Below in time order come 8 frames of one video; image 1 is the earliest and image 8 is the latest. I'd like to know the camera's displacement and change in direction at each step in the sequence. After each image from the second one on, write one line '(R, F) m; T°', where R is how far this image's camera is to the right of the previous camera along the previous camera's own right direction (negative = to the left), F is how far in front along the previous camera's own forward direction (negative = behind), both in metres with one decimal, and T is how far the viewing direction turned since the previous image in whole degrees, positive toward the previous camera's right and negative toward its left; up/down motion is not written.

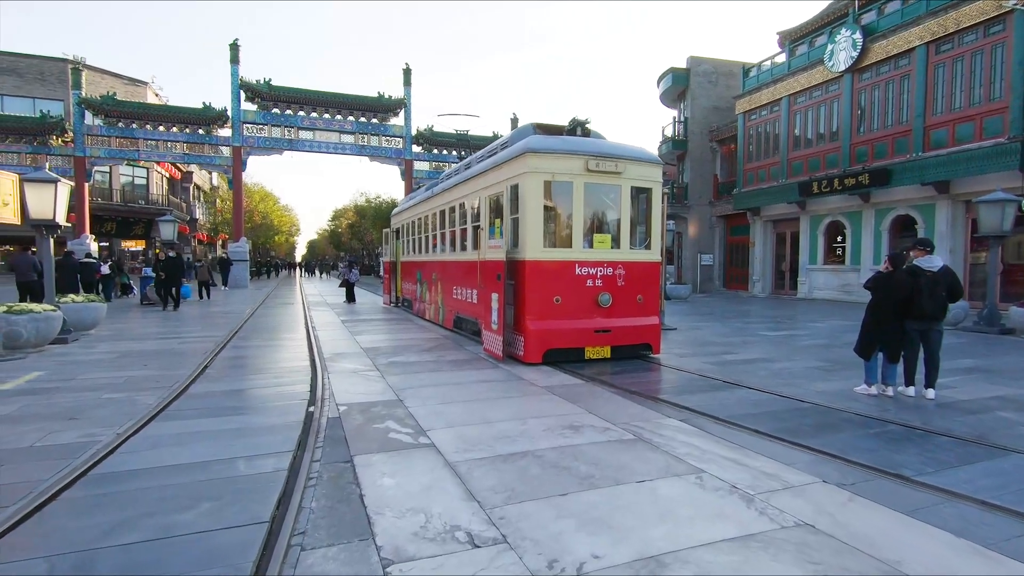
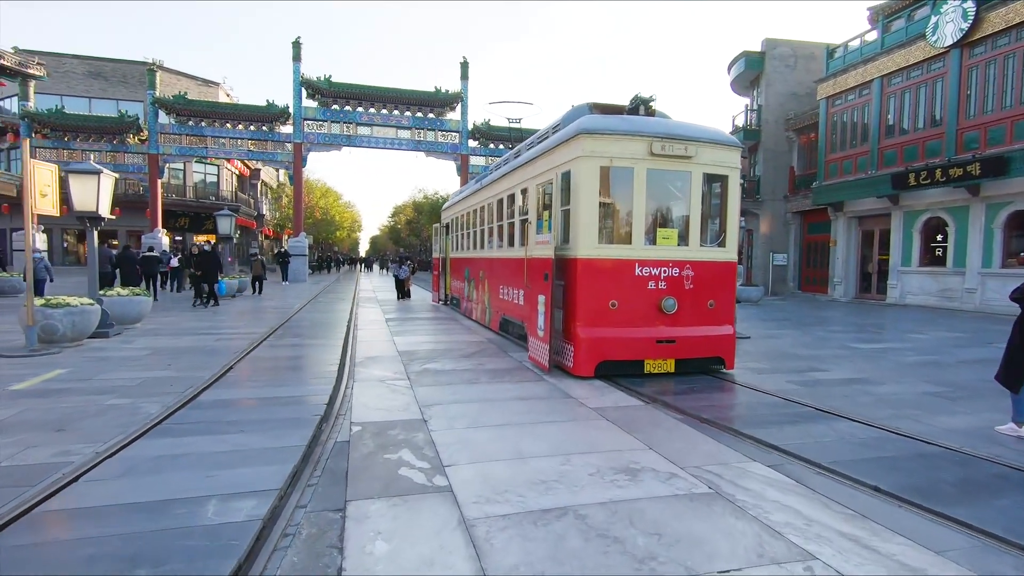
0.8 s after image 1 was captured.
(+0.1, +1.0) m; -6°
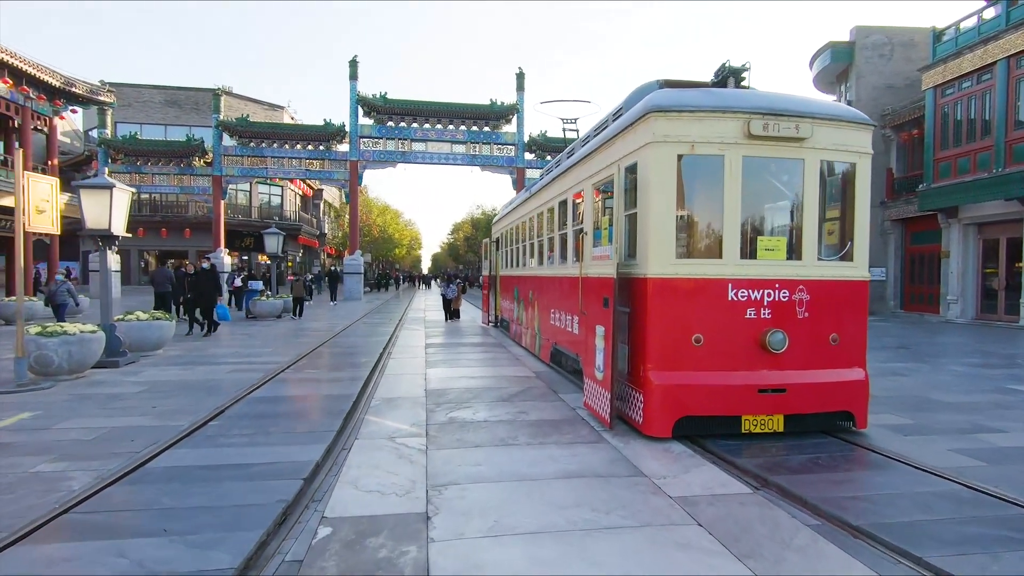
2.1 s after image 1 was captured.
(+0.1, +1.7) m; -6°
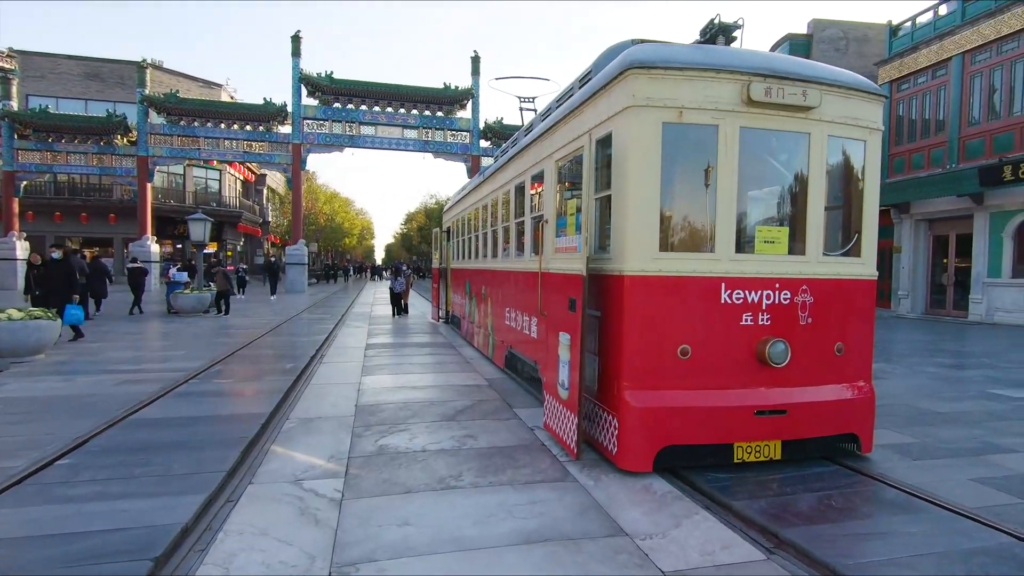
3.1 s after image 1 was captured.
(+0.1, +1.1) m; +5°
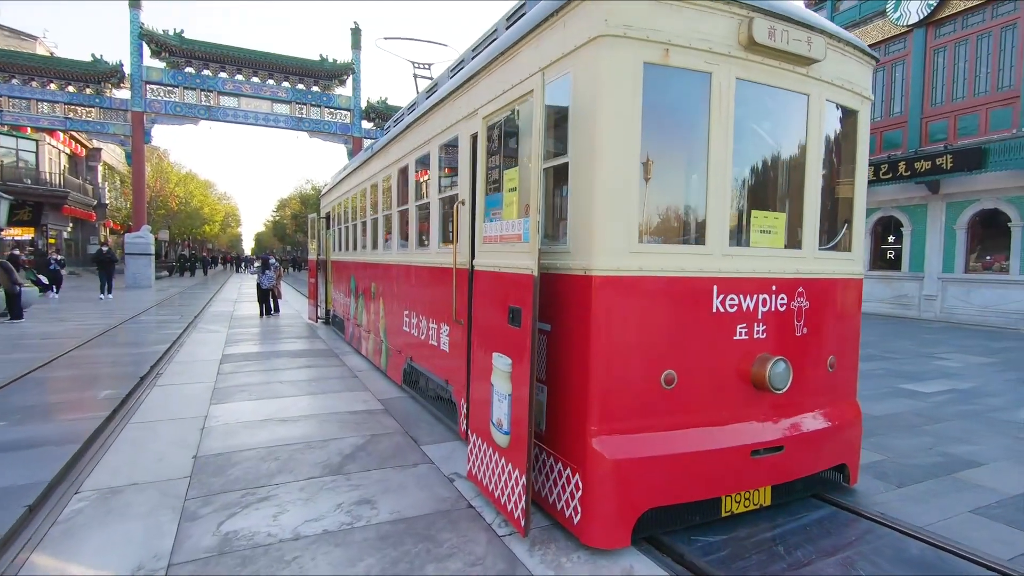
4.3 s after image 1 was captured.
(-0.2, +1.4) m; +12°
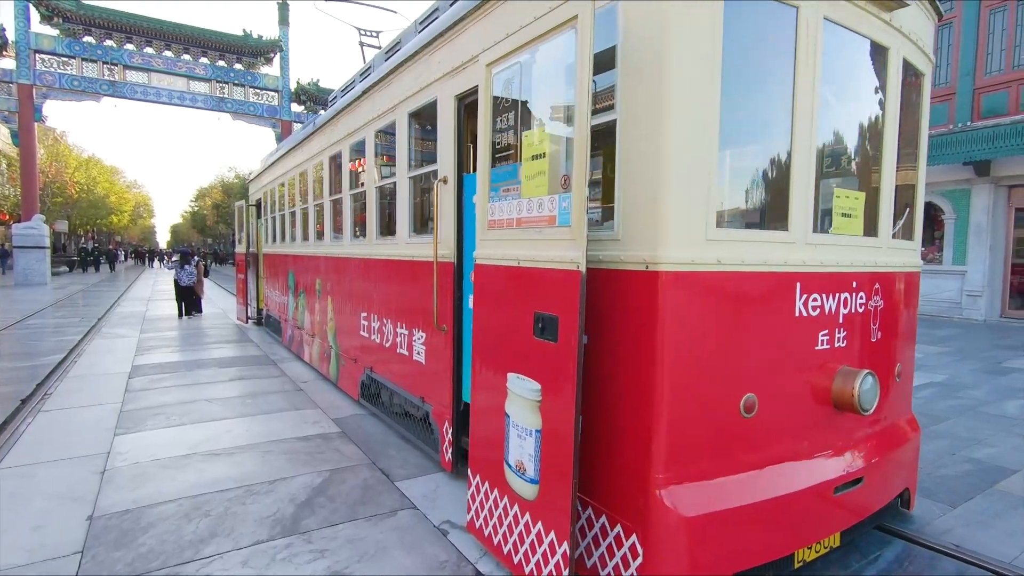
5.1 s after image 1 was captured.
(-0.4, +0.9) m; +7°
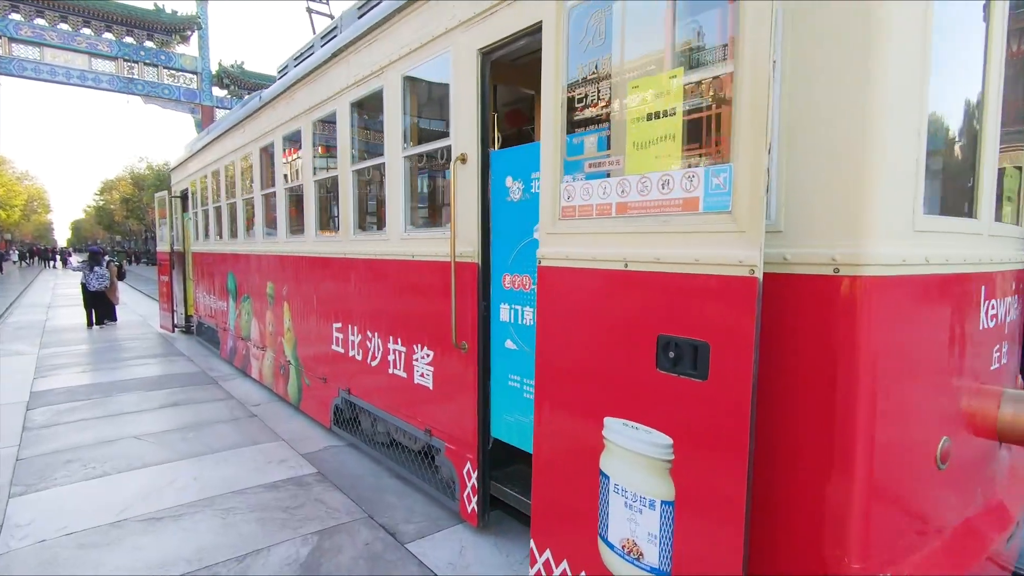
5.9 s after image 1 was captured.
(-0.6, +0.8) m; +7°
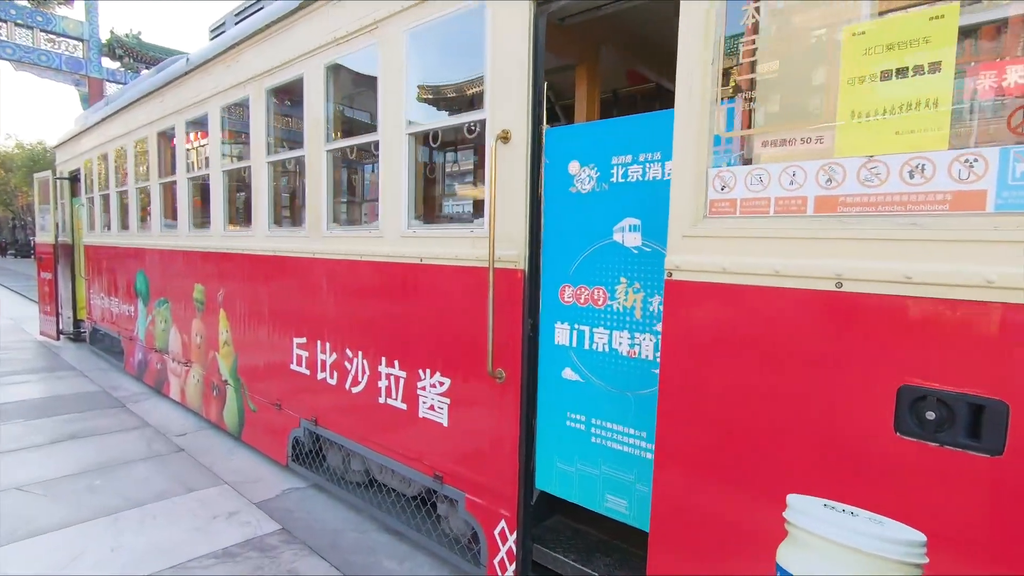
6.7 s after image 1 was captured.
(-0.6, +0.7) m; +9°
